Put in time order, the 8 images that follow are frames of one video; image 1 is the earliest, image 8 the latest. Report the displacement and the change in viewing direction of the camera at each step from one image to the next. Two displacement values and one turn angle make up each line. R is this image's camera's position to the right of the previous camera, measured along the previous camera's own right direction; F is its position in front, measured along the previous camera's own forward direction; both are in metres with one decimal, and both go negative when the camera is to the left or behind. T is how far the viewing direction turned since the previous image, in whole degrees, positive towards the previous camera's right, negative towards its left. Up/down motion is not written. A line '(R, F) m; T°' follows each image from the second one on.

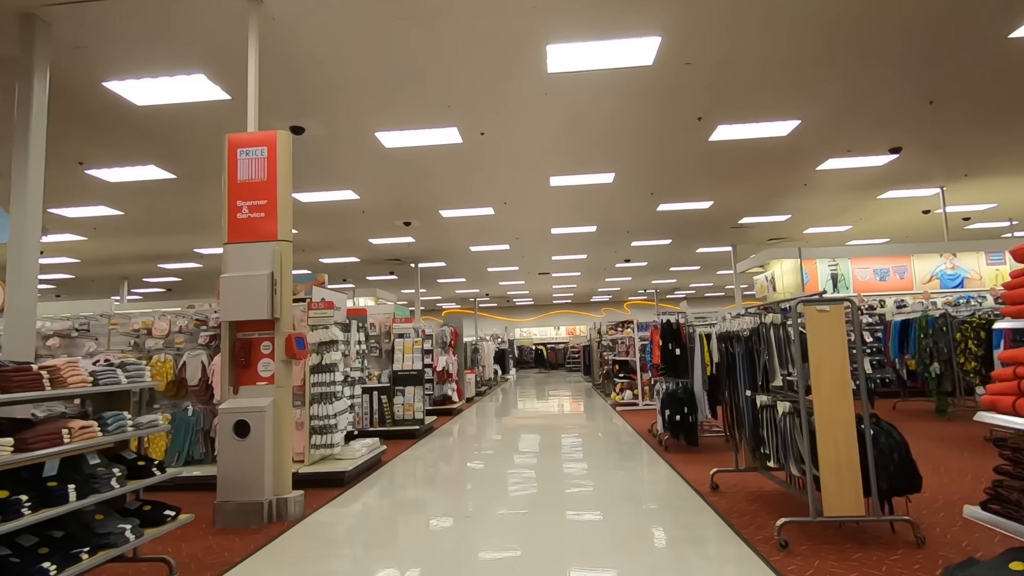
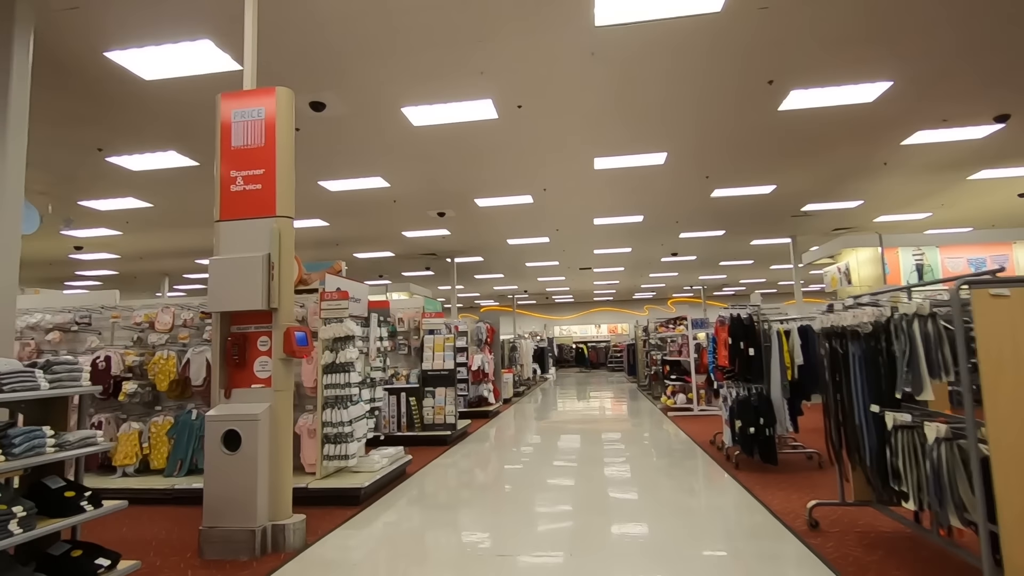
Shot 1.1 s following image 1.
(0.0, +0.7) m; -4°
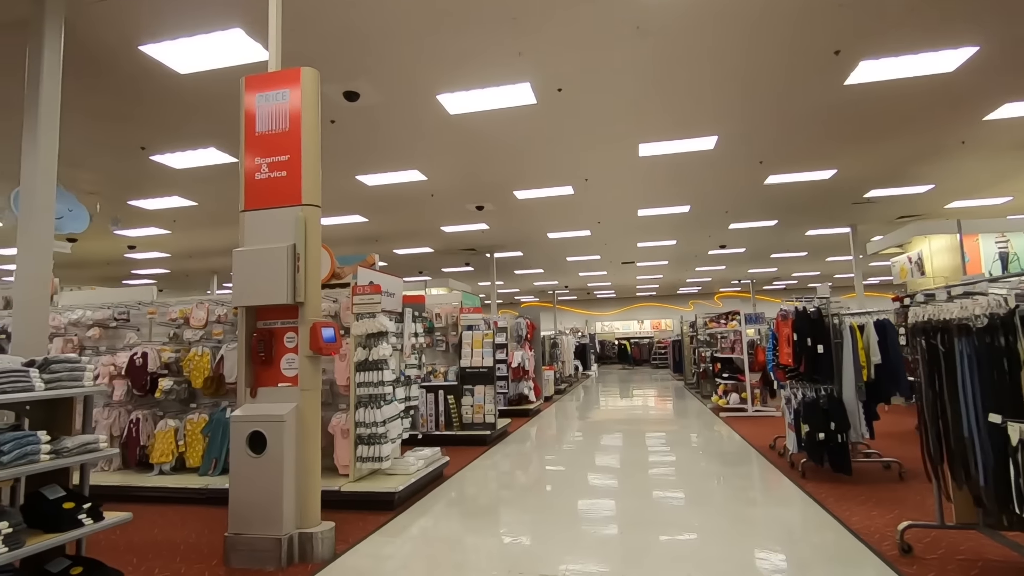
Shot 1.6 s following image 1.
(0.0, +0.3) m; -4°
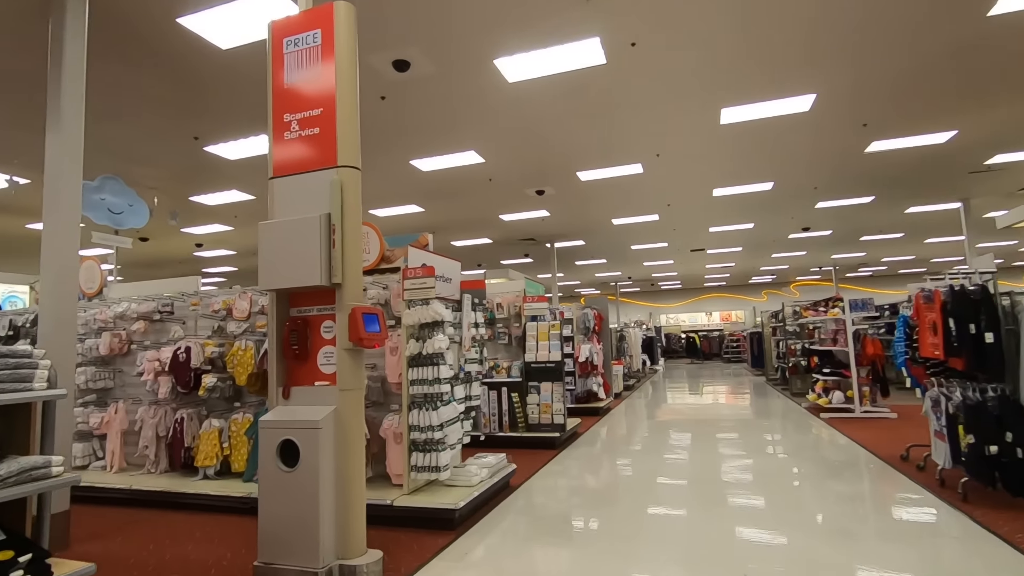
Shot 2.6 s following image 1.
(-0.1, +0.6) m; -6°
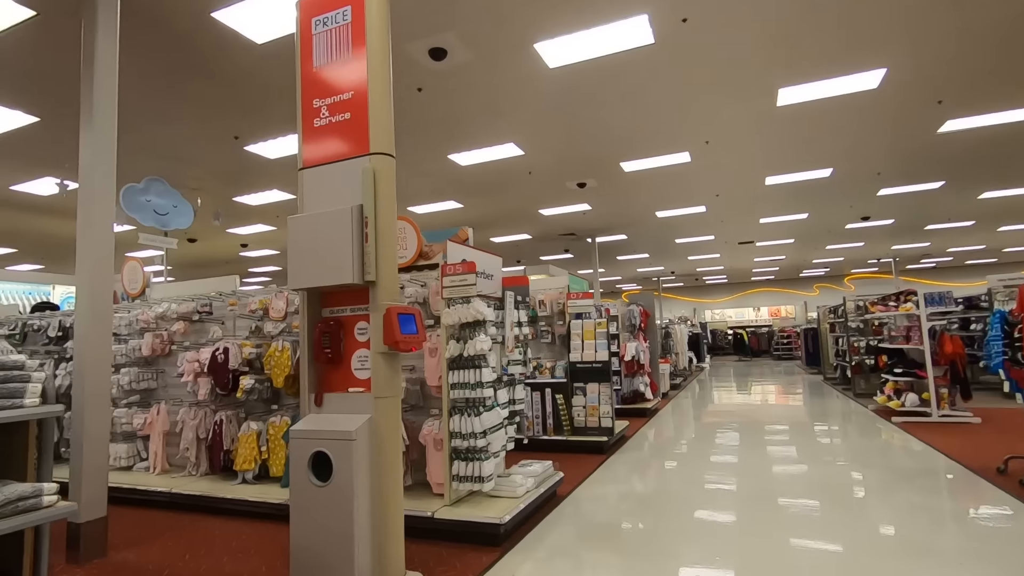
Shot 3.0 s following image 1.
(0.0, +0.3) m; -4°
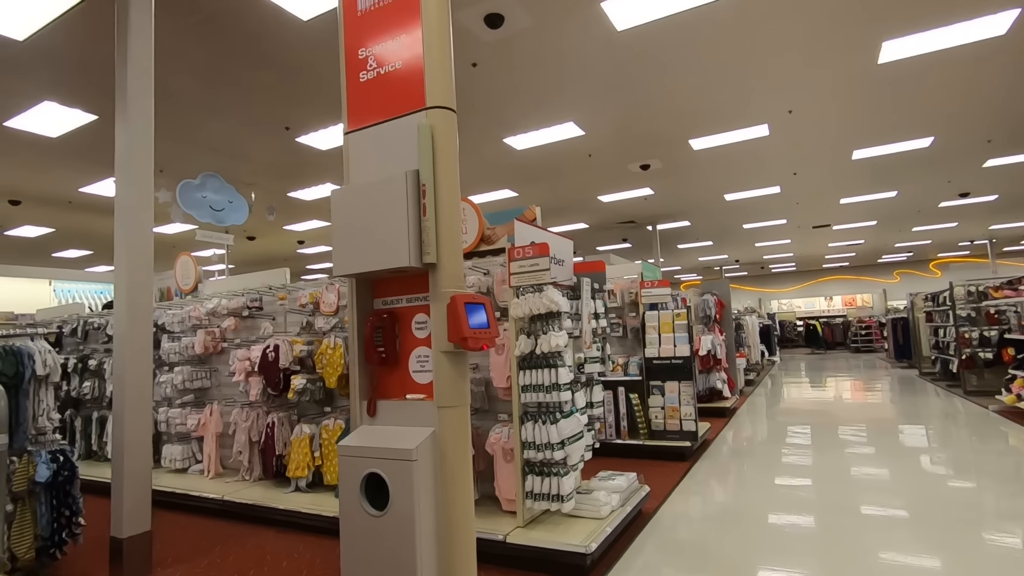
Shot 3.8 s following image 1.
(-0.1, +0.5) m; -5°
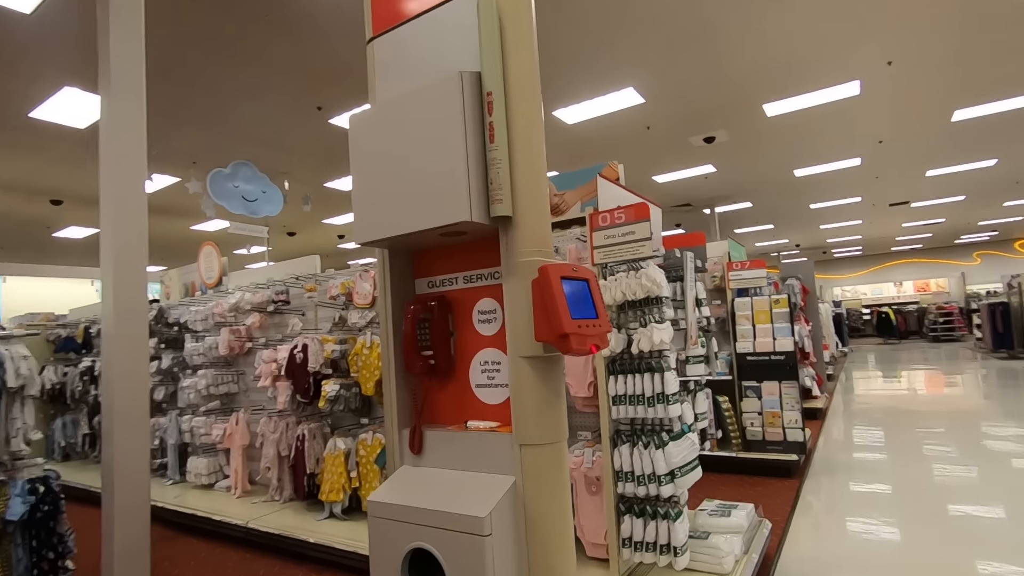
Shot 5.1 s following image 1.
(-0.2, +0.7) m; -4°
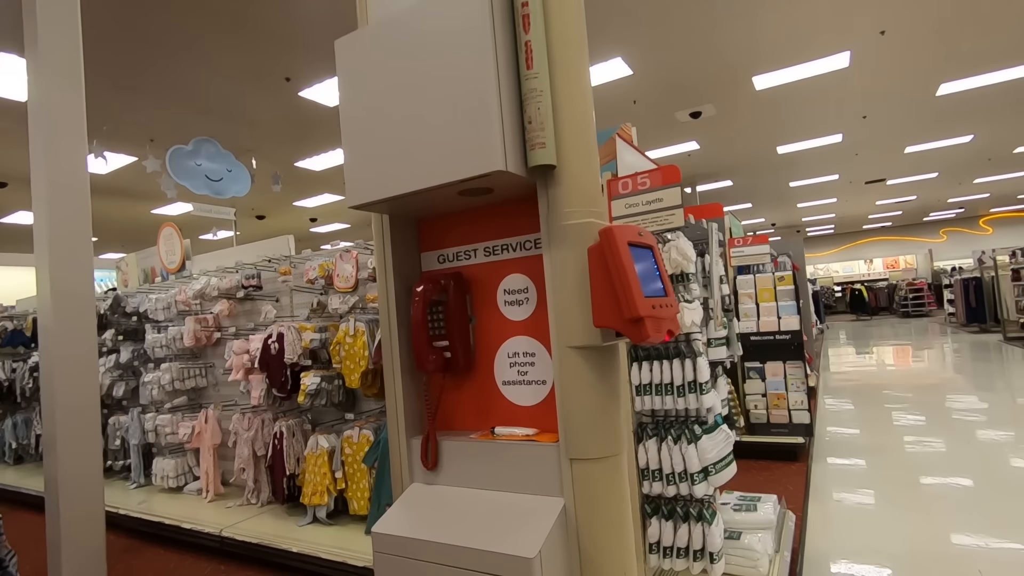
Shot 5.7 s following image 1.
(-0.1, +0.3) m; +3°
